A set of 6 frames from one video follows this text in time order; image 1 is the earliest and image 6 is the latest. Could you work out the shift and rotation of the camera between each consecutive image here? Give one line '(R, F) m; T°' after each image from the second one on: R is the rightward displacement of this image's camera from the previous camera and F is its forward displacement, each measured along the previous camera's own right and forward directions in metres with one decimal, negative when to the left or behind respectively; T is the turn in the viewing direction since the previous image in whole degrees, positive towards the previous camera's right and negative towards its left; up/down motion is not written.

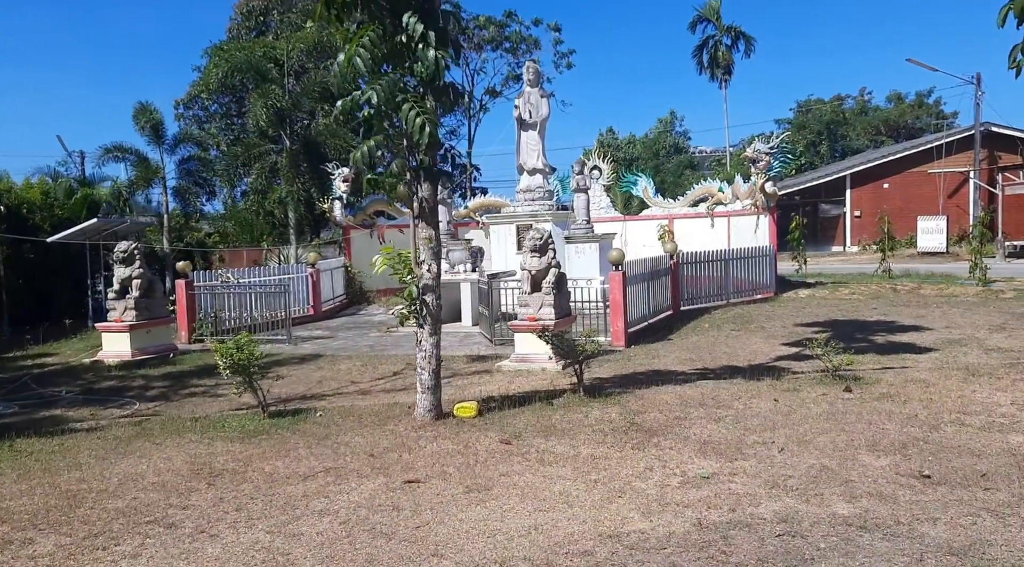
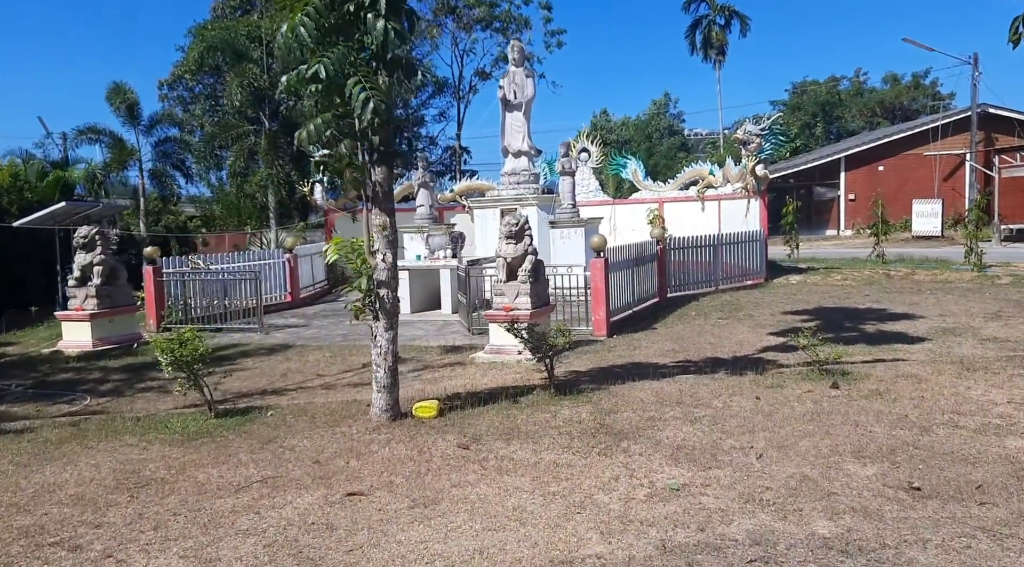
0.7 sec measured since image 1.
(+0.2, +0.4) m; 0°
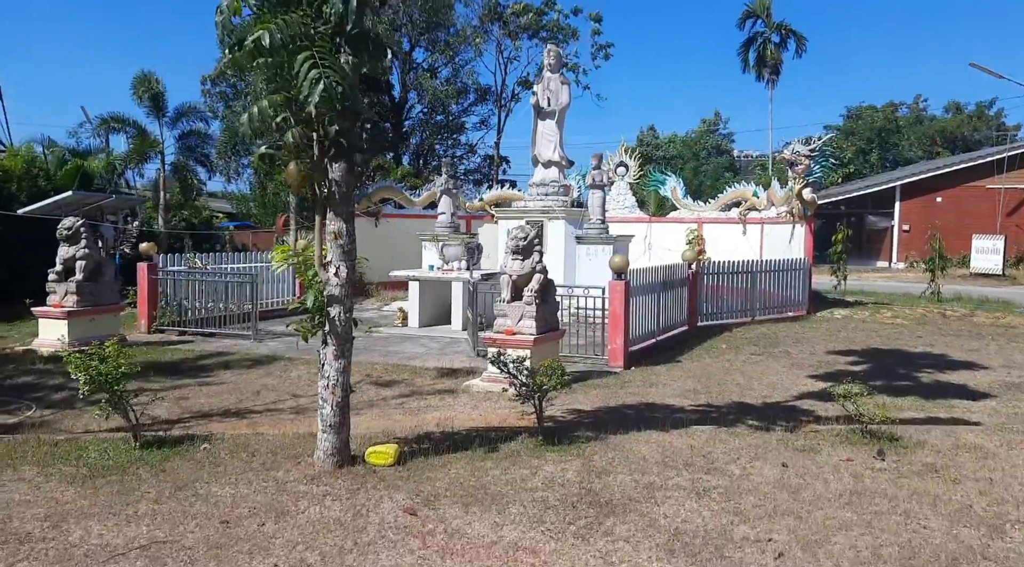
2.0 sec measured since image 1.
(+0.4, +1.0) m; -3°
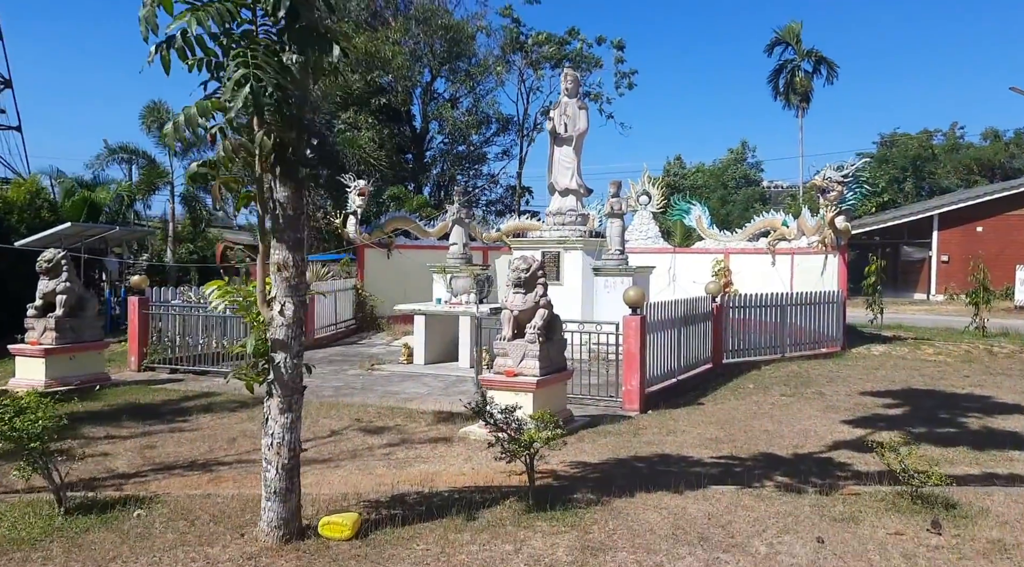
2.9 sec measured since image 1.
(+0.2, +0.7) m; -2°
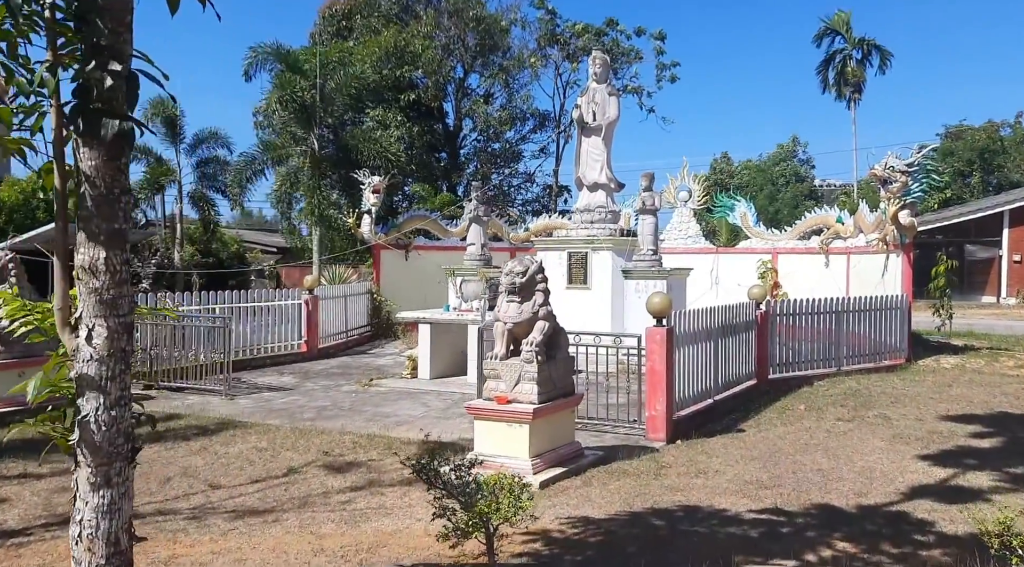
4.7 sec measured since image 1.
(+0.4, +1.4) m; -3°
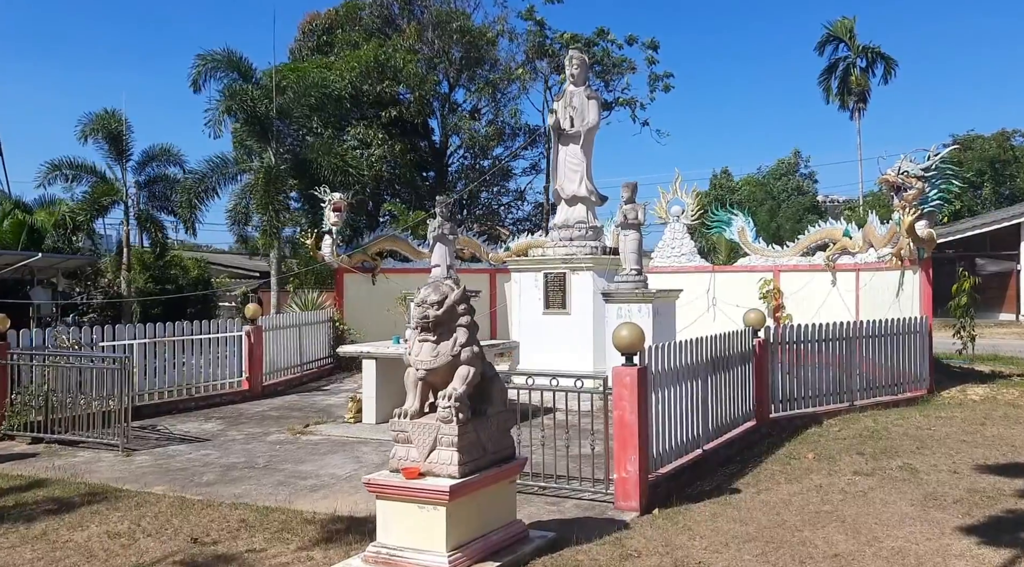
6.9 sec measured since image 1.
(+0.5, +1.5) m; 0°
